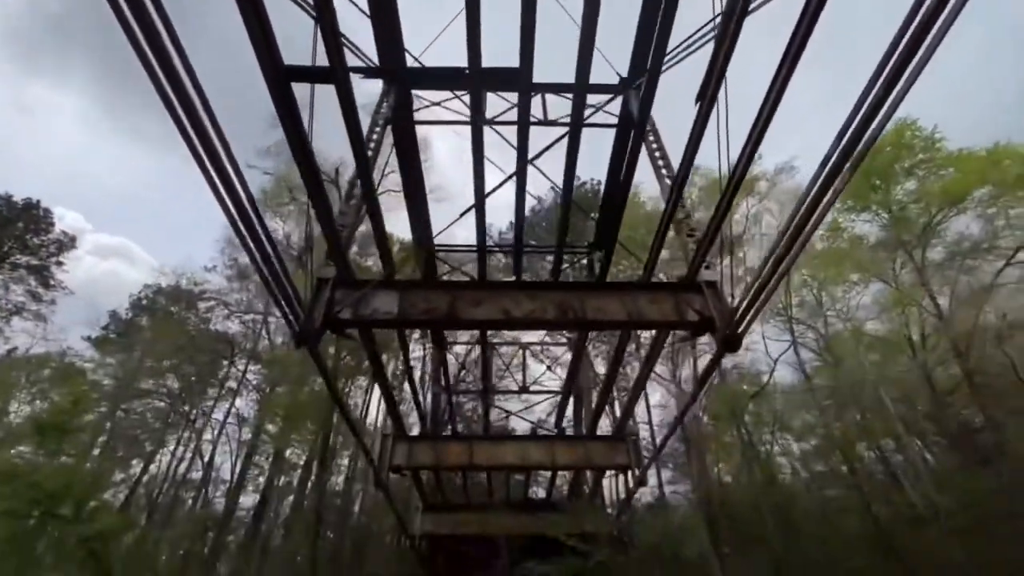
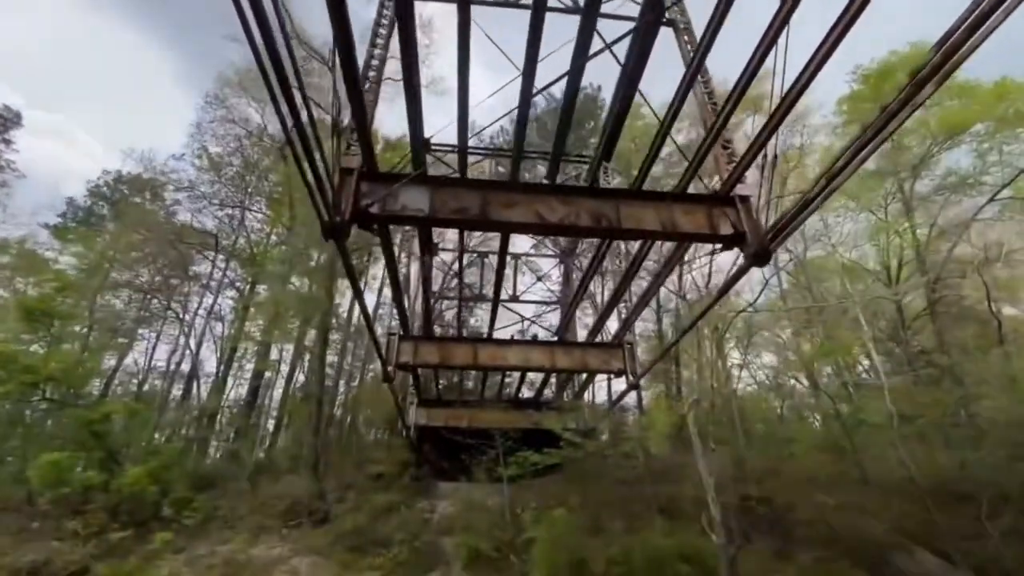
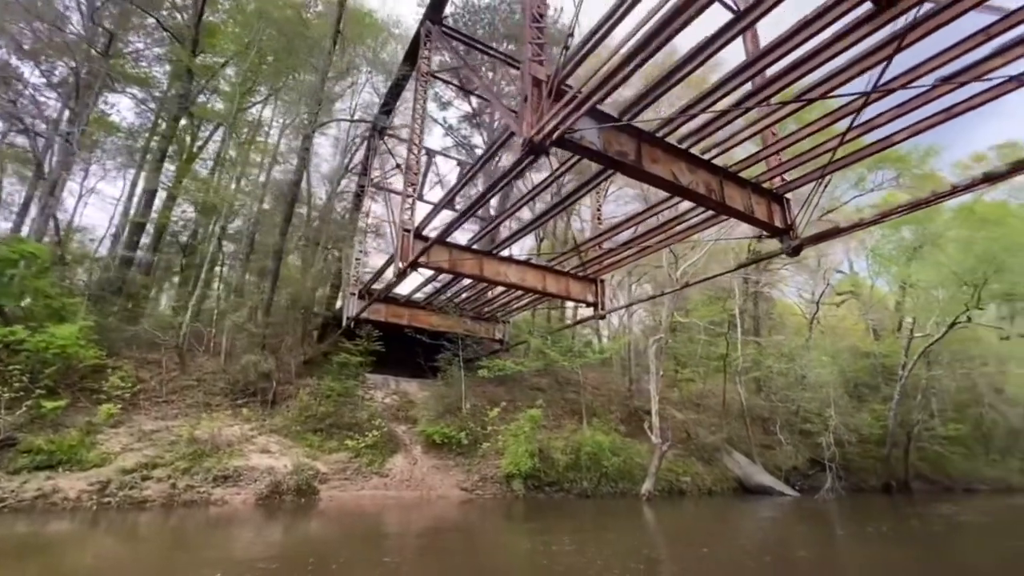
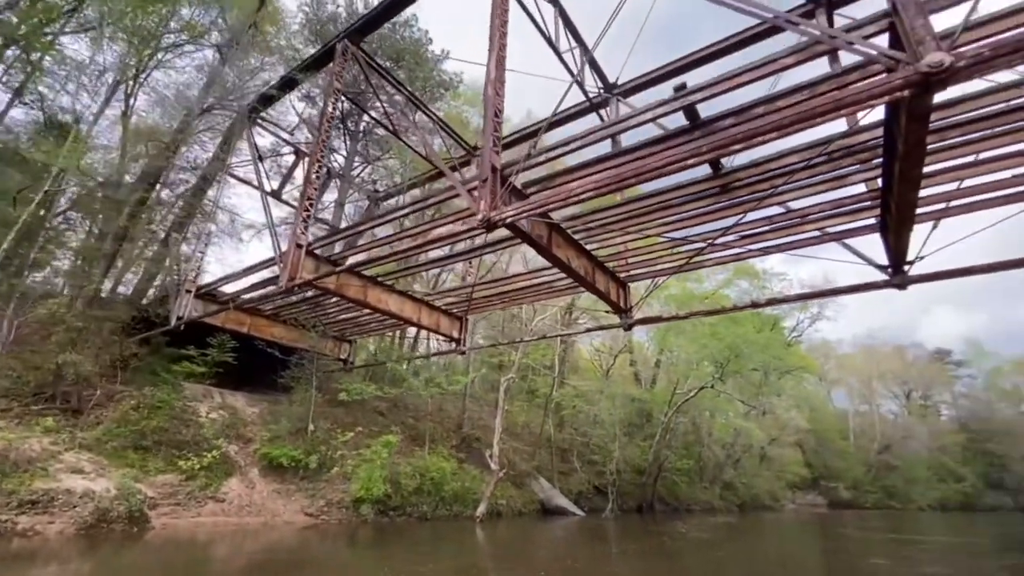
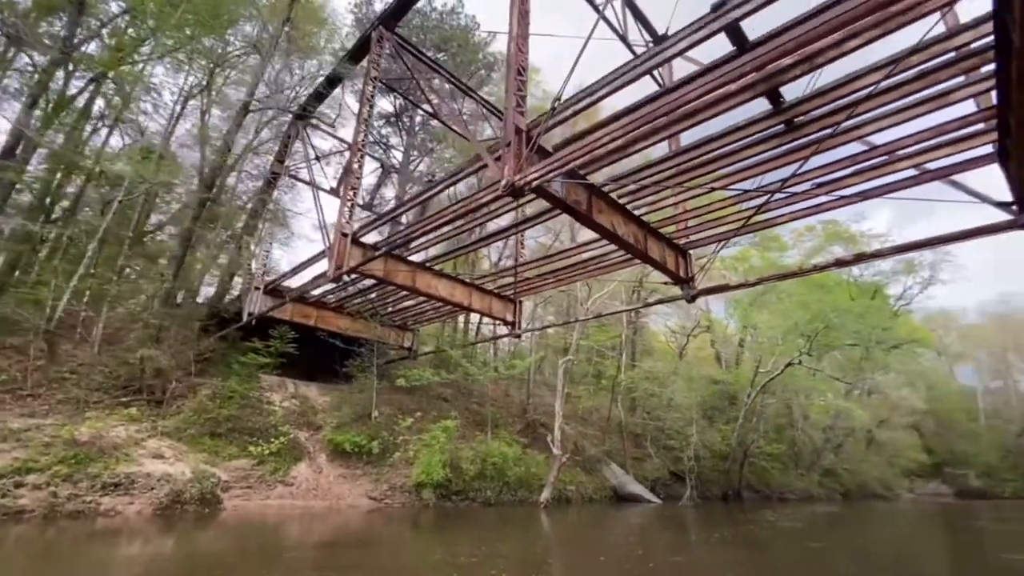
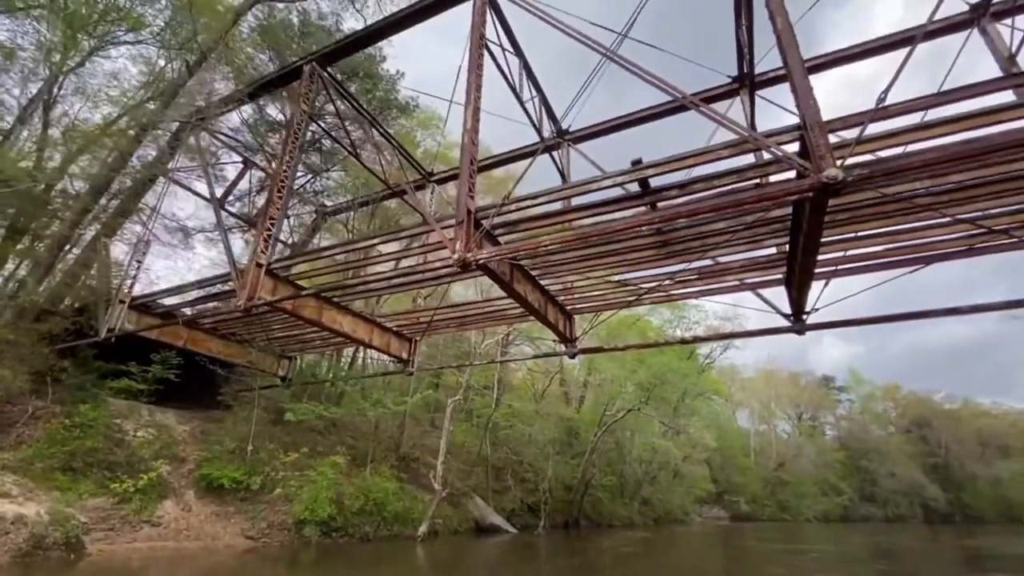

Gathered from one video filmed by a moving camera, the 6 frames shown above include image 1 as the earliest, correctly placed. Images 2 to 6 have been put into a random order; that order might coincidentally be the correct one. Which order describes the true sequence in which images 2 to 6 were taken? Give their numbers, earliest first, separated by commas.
2, 3, 5, 4, 6
